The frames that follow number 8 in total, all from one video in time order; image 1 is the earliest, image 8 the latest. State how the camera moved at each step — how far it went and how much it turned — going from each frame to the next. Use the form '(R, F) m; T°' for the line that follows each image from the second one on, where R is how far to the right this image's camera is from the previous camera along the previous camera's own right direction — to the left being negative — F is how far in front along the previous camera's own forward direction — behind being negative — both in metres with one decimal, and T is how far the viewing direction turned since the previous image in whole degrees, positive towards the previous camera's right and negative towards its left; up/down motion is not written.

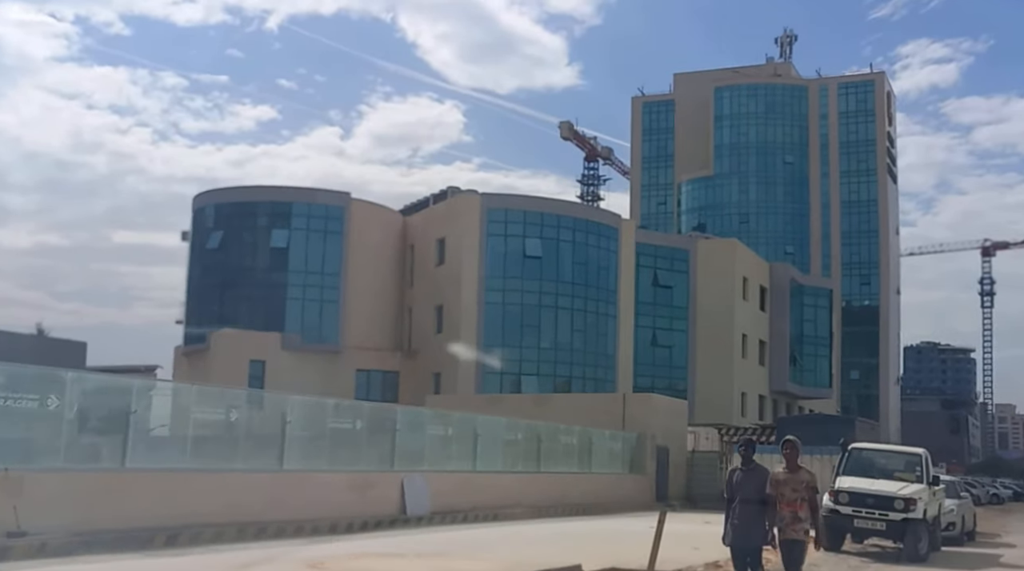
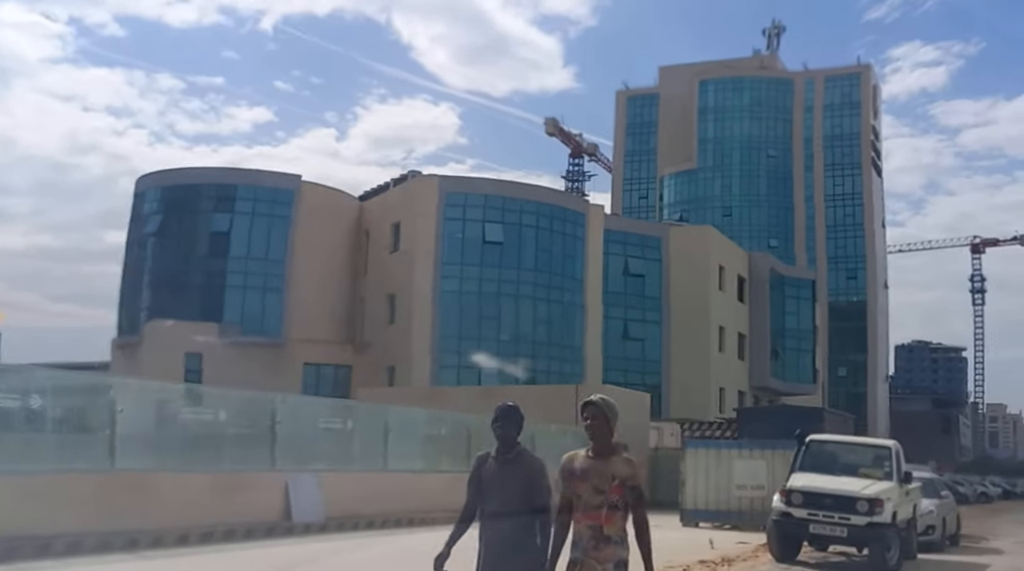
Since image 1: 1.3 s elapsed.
(+1.6, +3.3) m; 0°
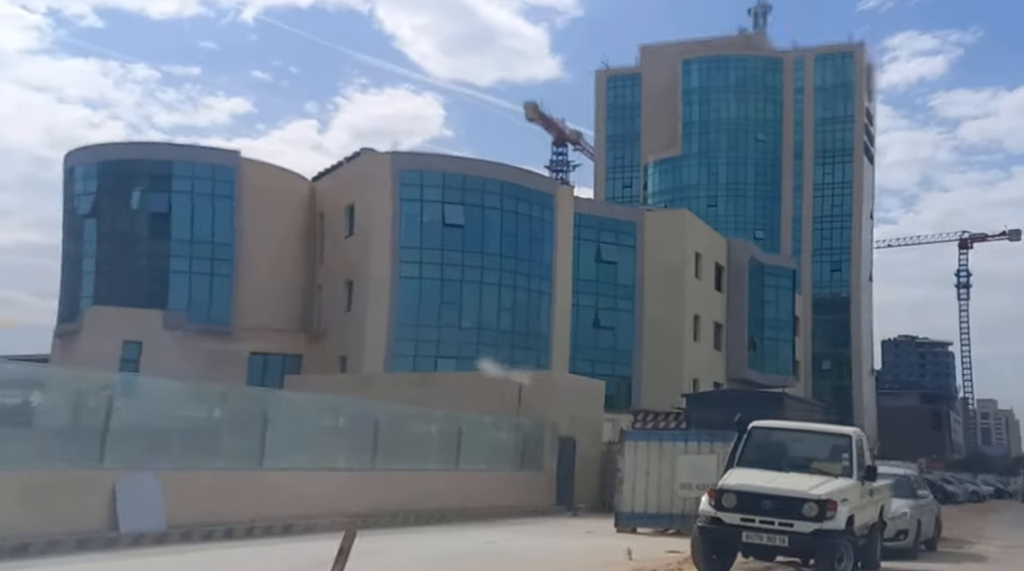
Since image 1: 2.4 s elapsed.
(+1.6, +3.3) m; 0°
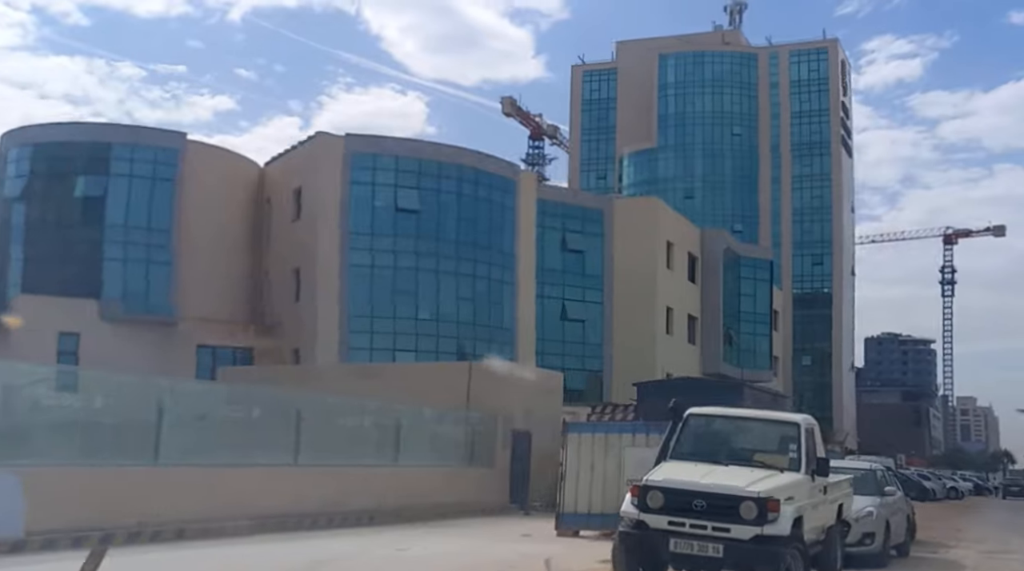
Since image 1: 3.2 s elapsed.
(+1.0, +2.0) m; +1°
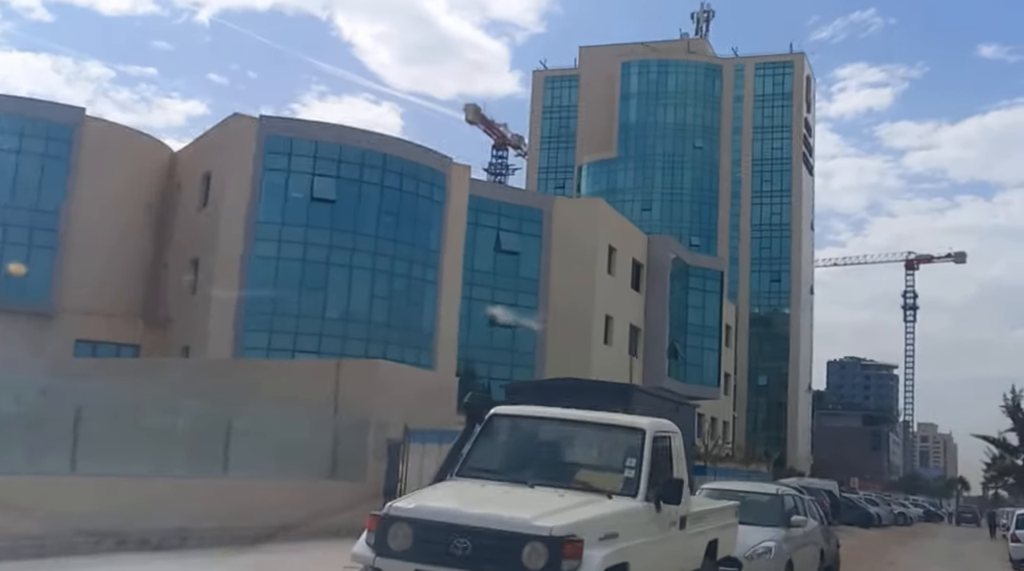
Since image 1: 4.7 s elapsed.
(+2.0, +3.6) m; +2°
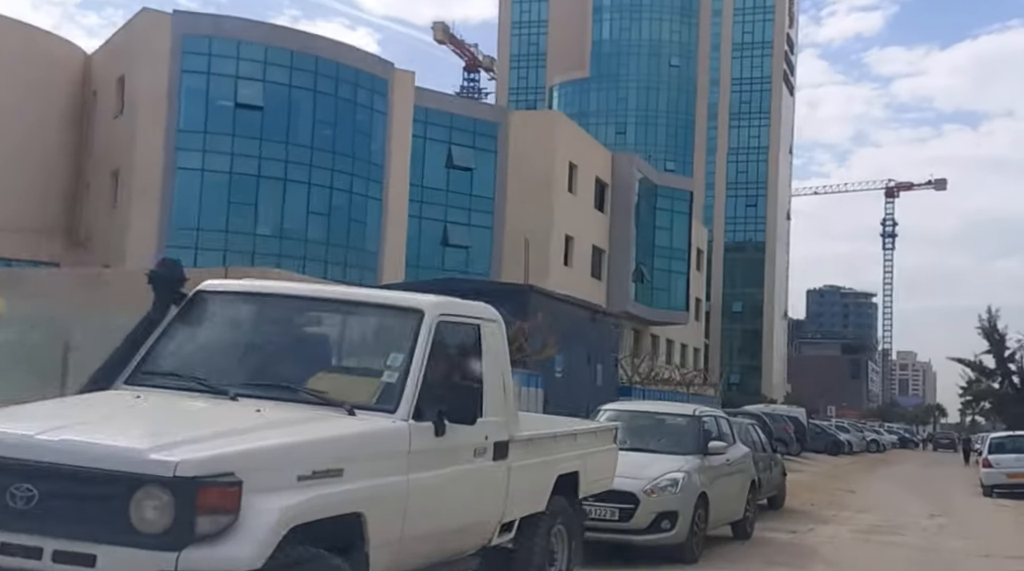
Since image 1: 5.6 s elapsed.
(+1.4, +2.9) m; +1°
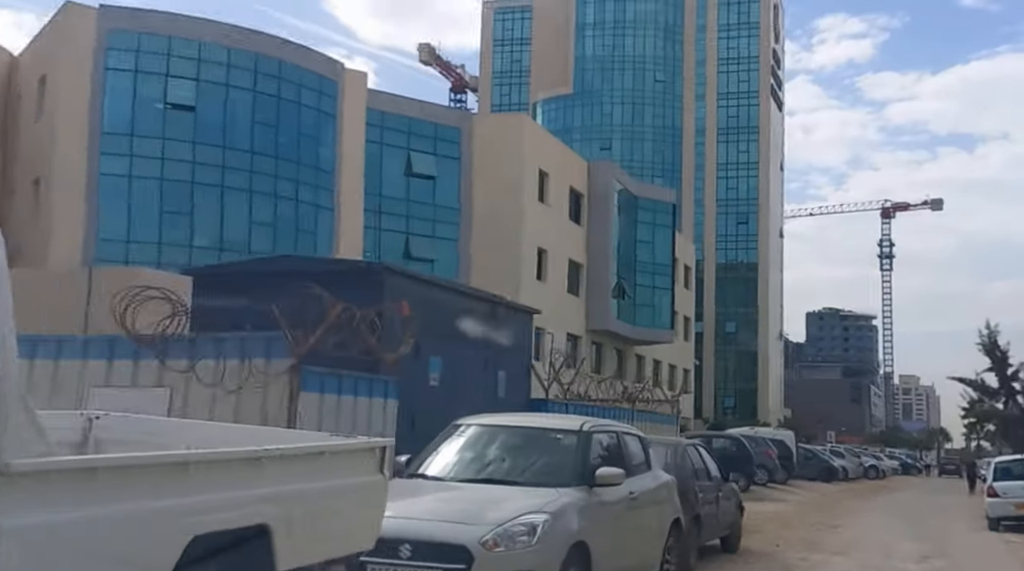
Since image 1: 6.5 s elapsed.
(+1.5, +3.2) m; 0°
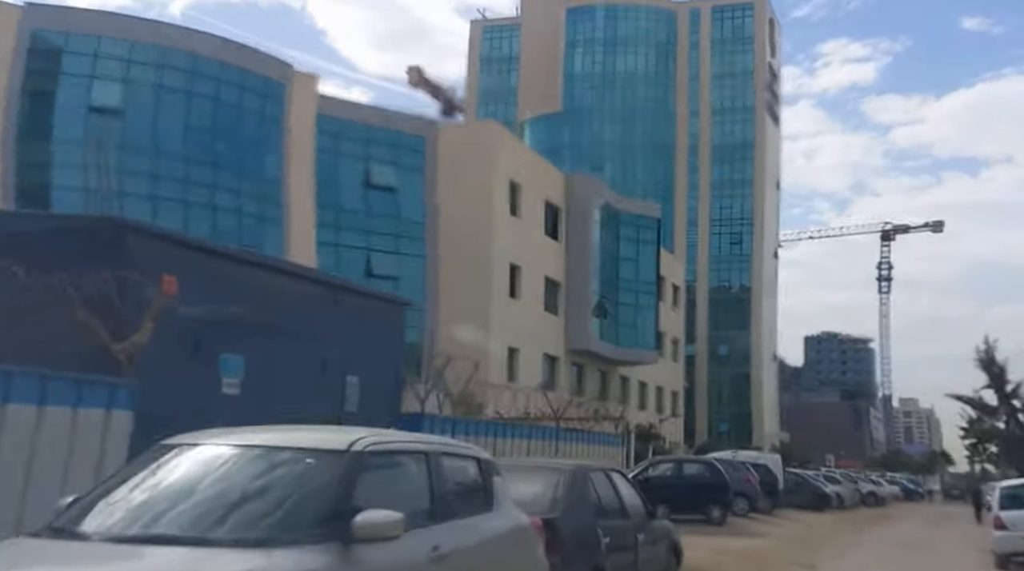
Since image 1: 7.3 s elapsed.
(+1.4, +2.9) m; 0°
